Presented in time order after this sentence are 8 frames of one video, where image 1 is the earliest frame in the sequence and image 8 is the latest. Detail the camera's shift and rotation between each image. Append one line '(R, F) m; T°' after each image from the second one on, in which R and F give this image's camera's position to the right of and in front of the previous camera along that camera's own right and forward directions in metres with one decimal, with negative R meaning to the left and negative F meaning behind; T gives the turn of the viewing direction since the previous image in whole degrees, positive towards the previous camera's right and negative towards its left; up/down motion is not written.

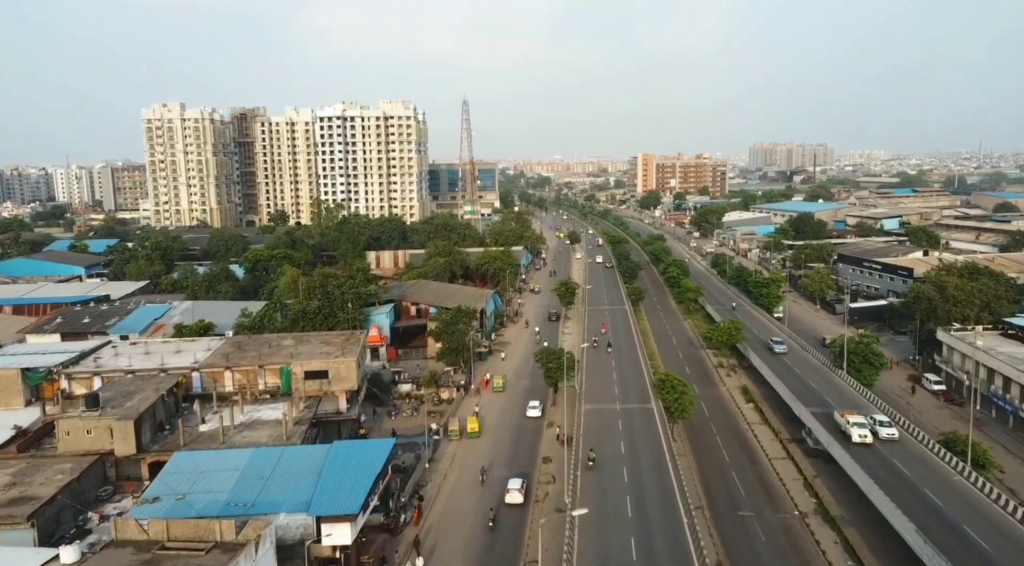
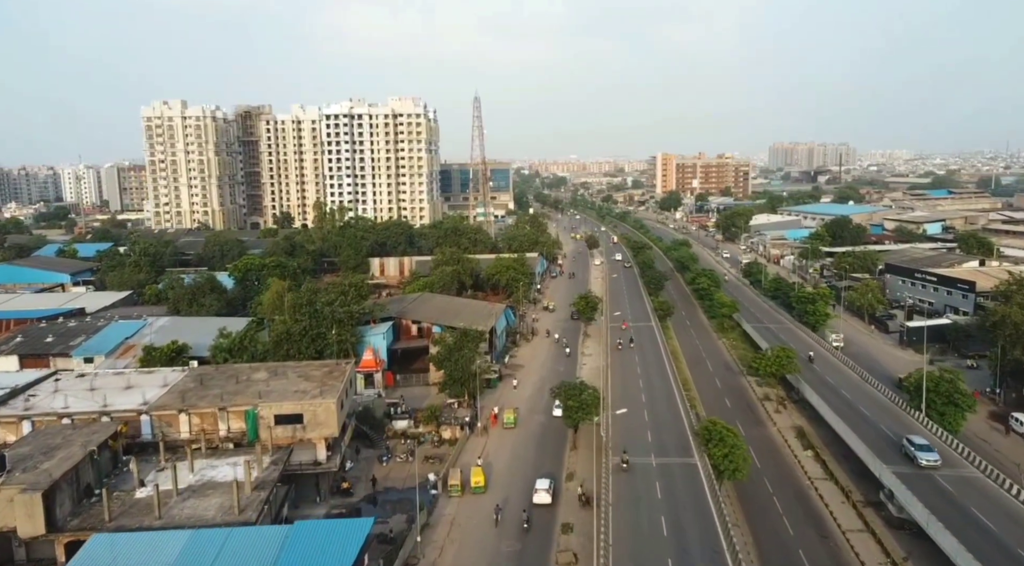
(+0.1, +4.3) m; -1°
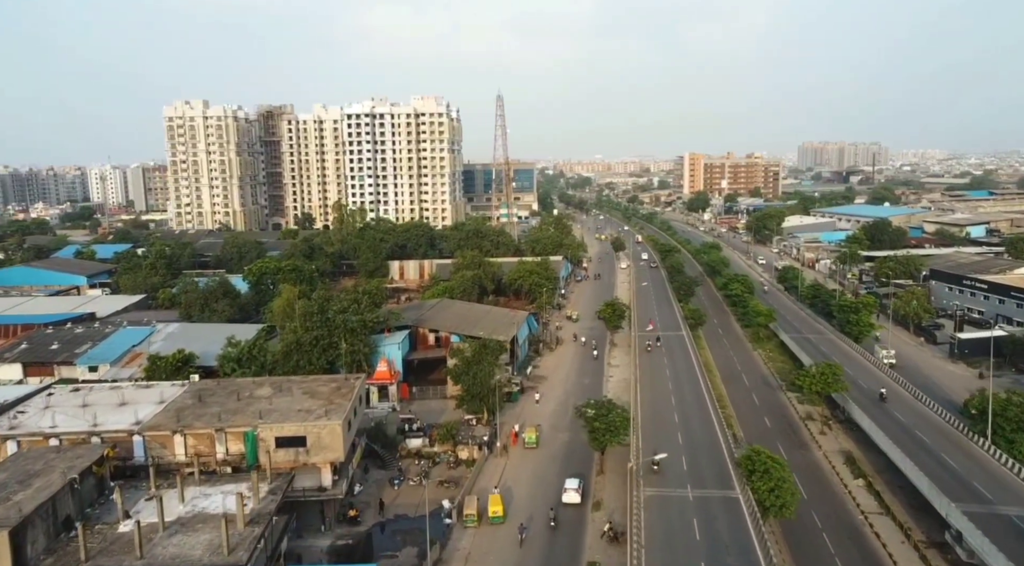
(0.0, +1.8) m; -2°
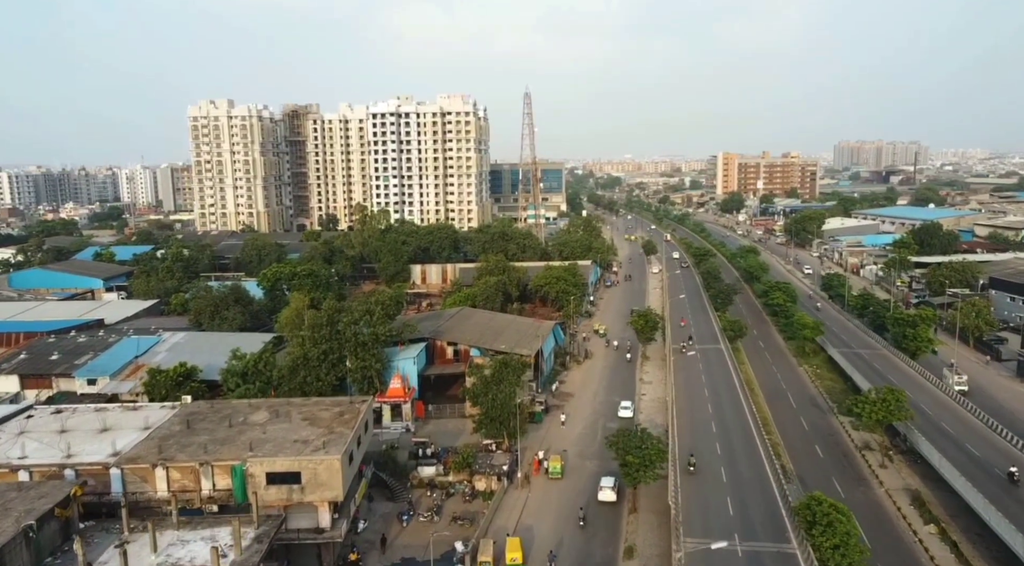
(+0.2, +2.3) m; -2°
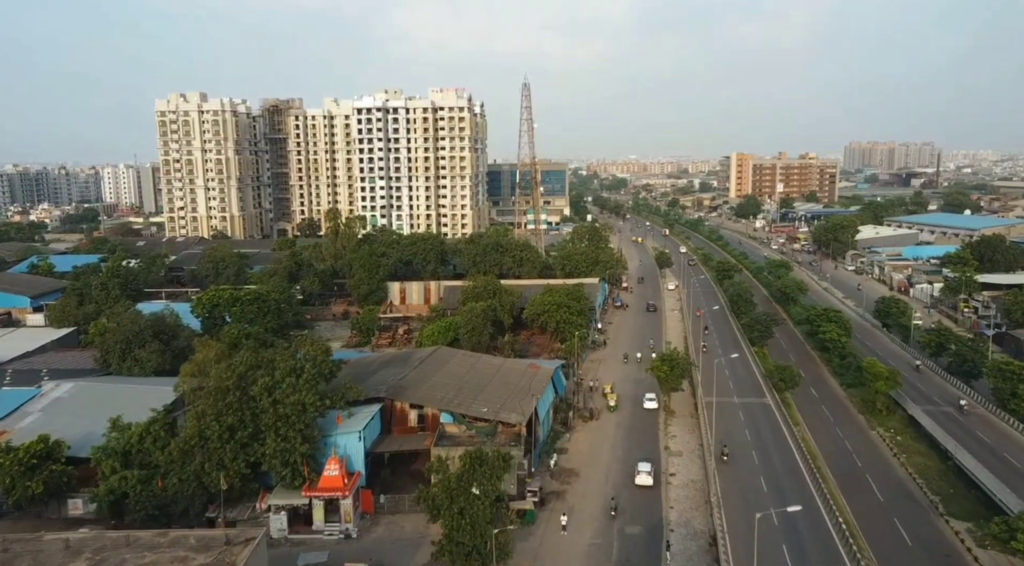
(+0.6, +7.6) m; 0°
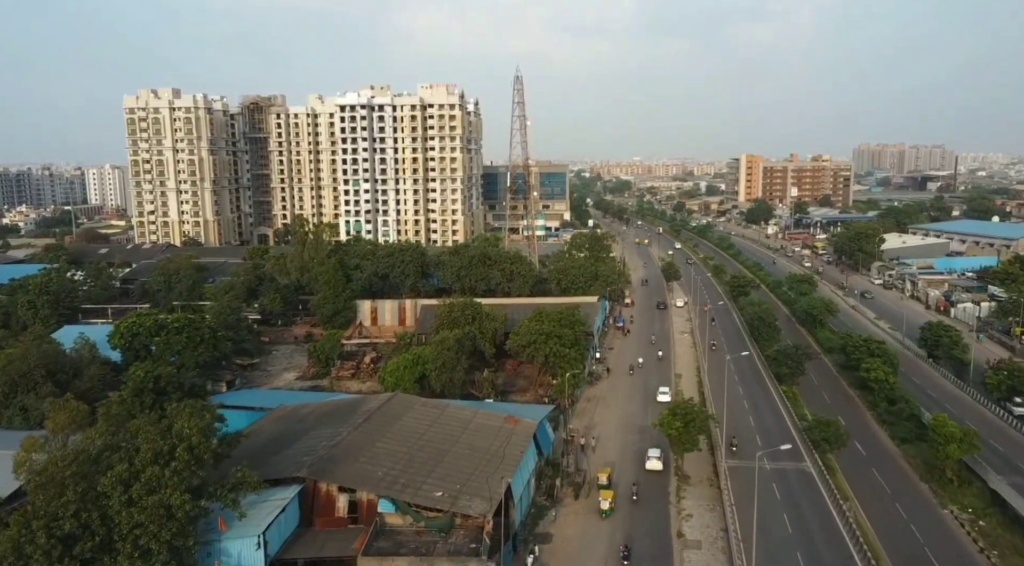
(+0.9, +5.6) m; 0°
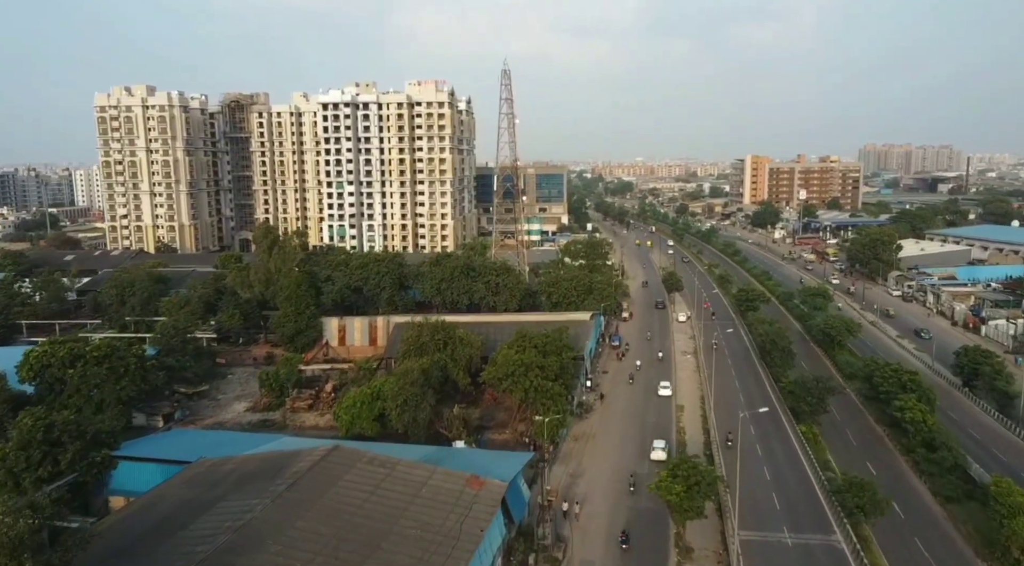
(+0.9, +4.0) m; 0°
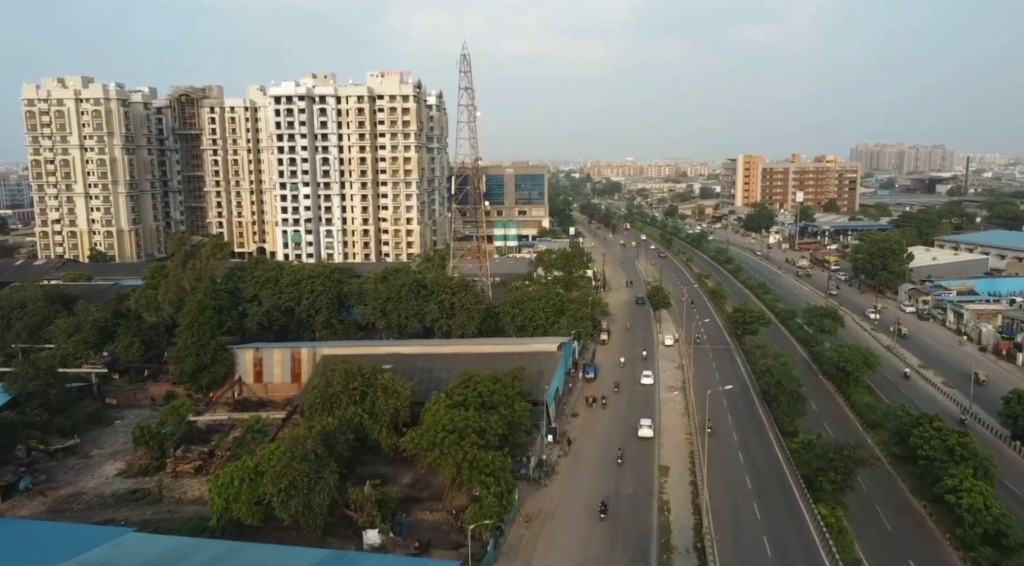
(+1.6, +6.0) m; +1°
